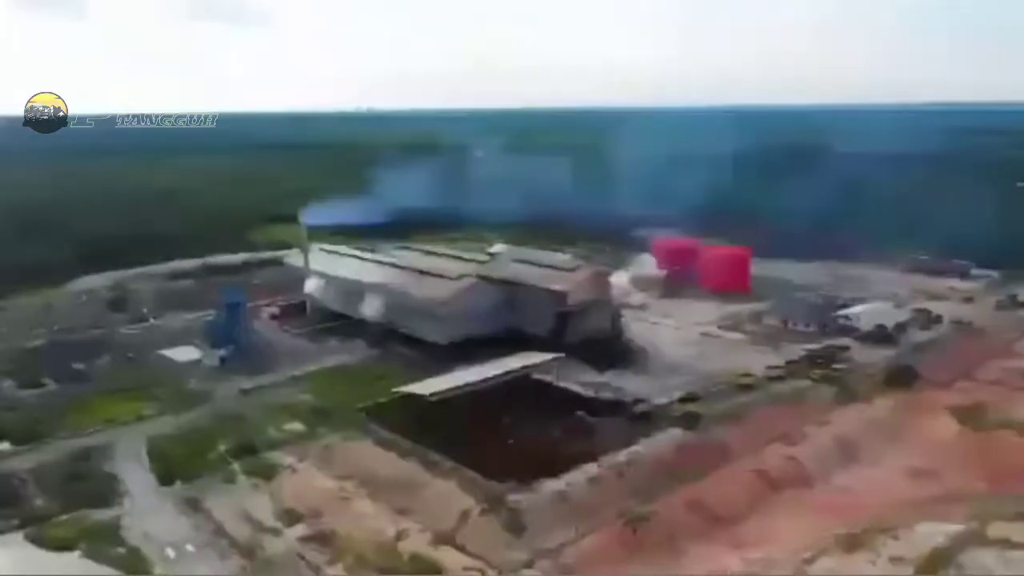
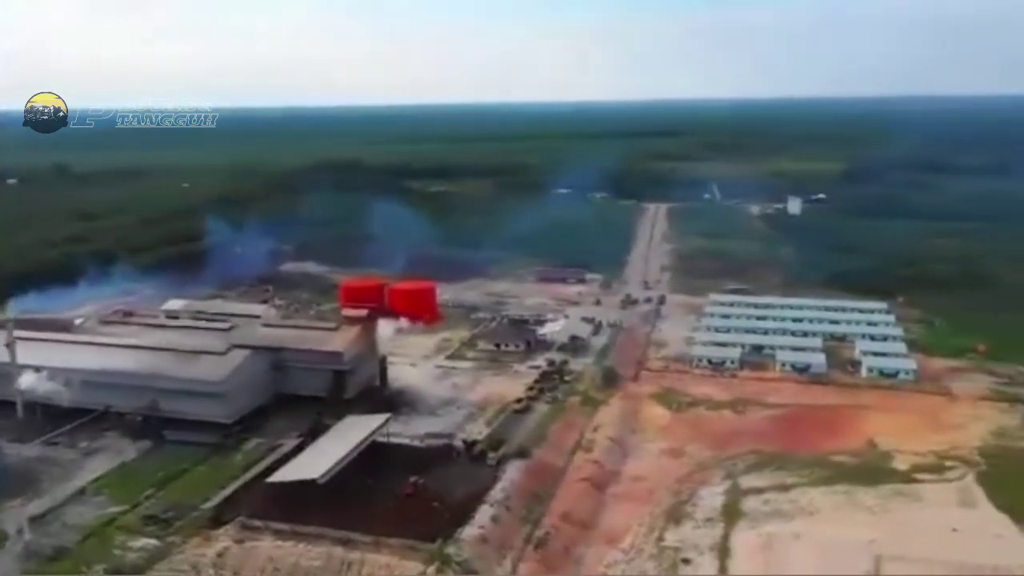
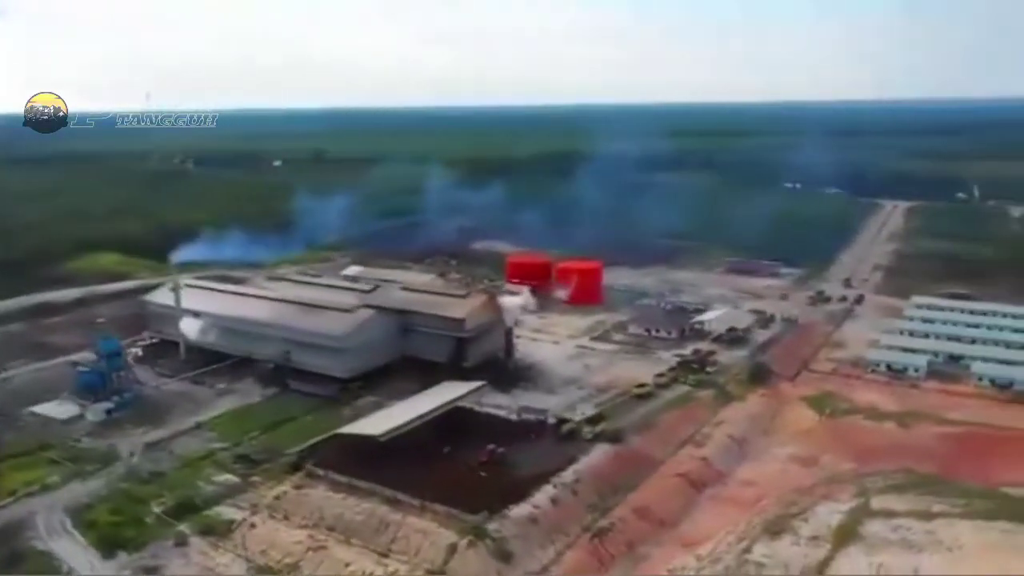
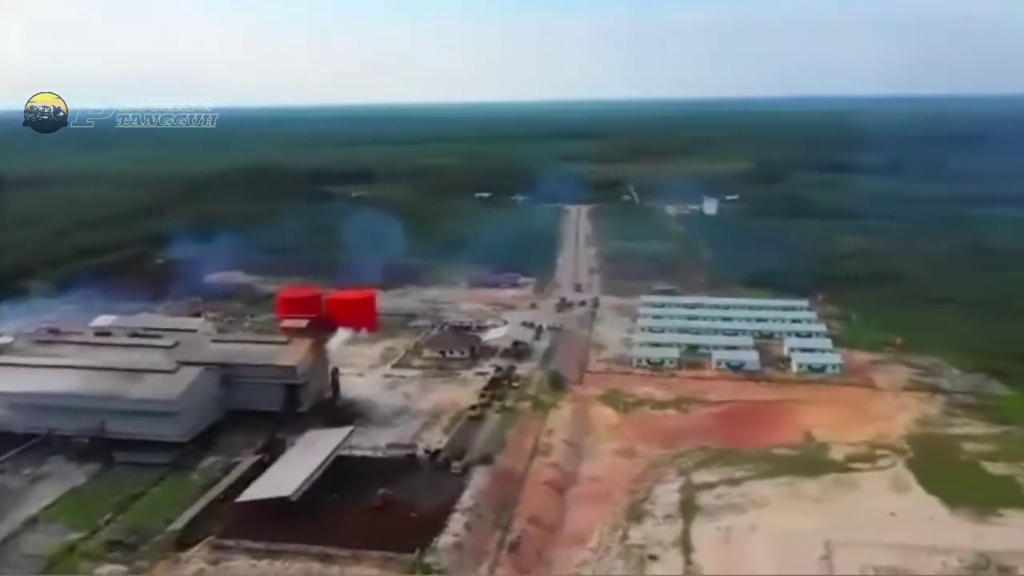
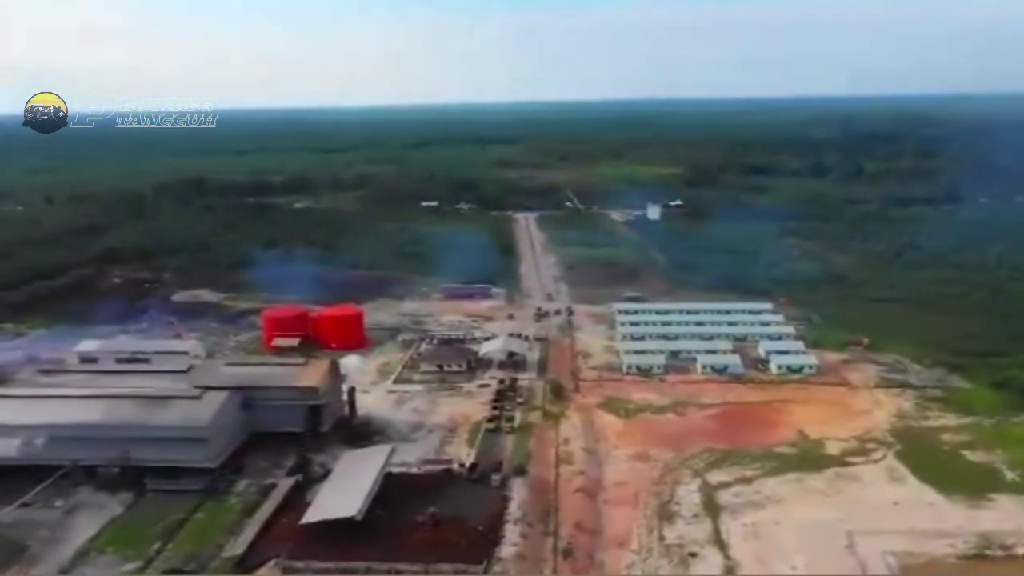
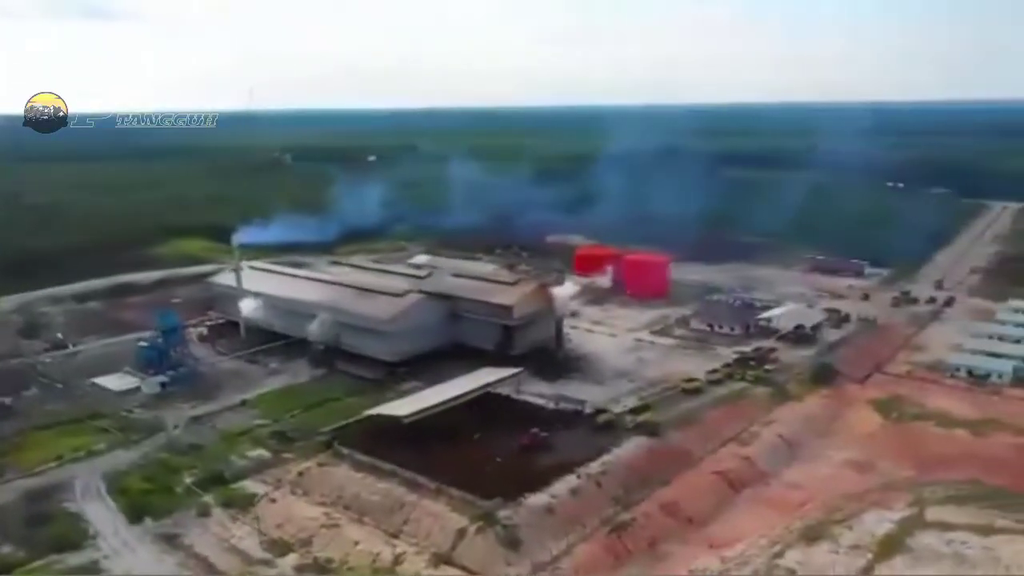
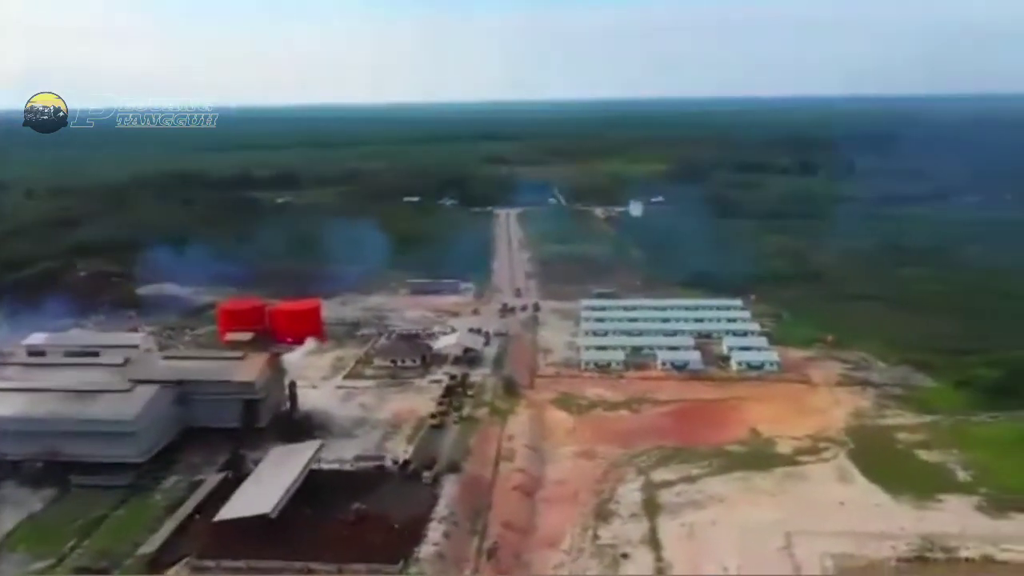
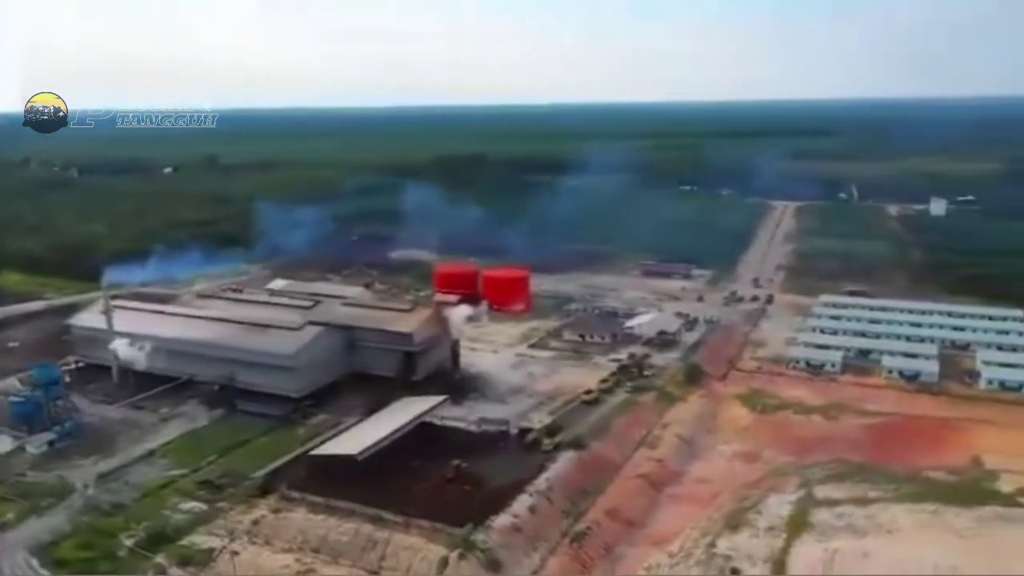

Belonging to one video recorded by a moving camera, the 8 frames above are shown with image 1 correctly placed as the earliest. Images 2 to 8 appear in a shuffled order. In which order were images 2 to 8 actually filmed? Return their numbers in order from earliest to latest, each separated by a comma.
6, 3, 8, 2, 4, 7, 5
